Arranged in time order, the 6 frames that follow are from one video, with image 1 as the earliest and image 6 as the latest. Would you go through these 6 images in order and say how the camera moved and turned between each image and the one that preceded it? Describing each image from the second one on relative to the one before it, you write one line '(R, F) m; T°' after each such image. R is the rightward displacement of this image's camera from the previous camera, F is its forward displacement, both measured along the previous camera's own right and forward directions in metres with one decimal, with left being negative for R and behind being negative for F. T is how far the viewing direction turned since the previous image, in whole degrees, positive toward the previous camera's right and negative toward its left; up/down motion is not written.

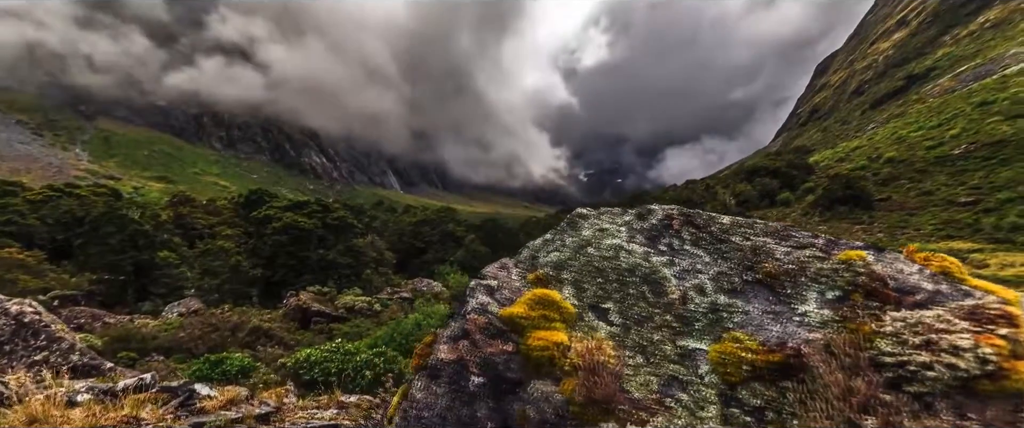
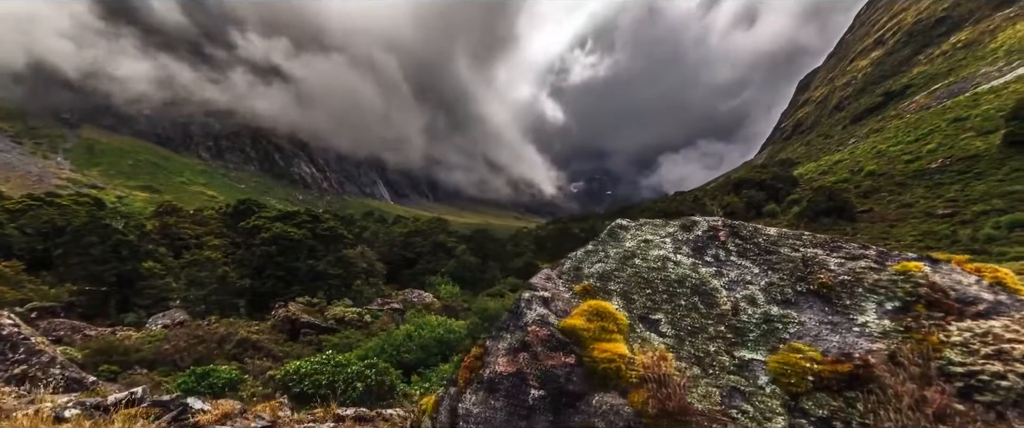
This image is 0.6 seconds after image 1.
(-0.5, -0.4) m; +2°
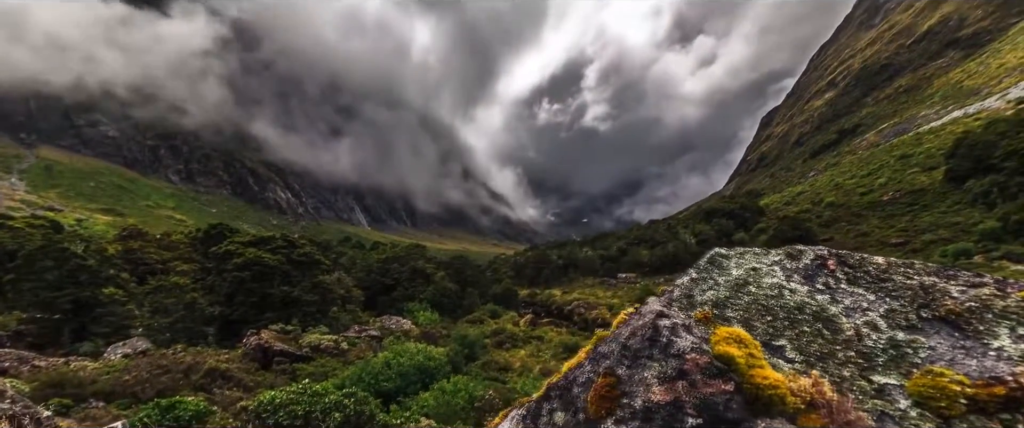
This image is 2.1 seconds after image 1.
(-1.6, -0.8) m; +4°
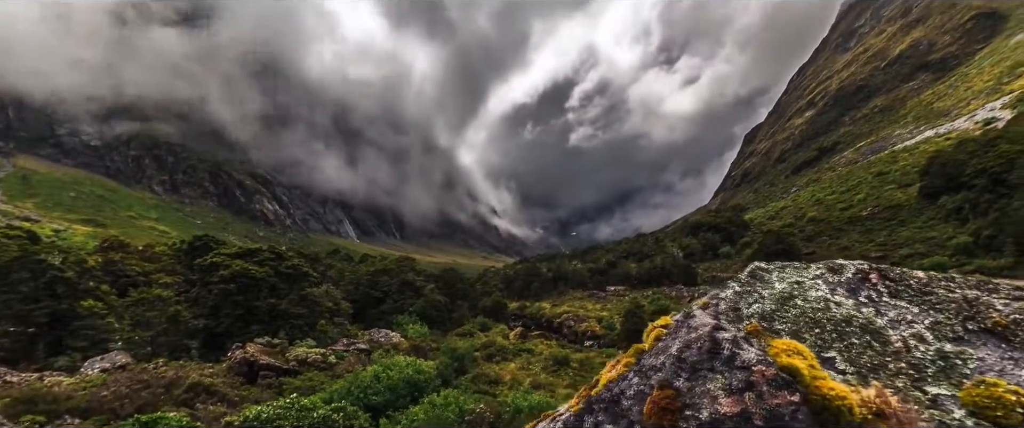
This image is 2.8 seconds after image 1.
(-0.9, -0.4) m; +2°
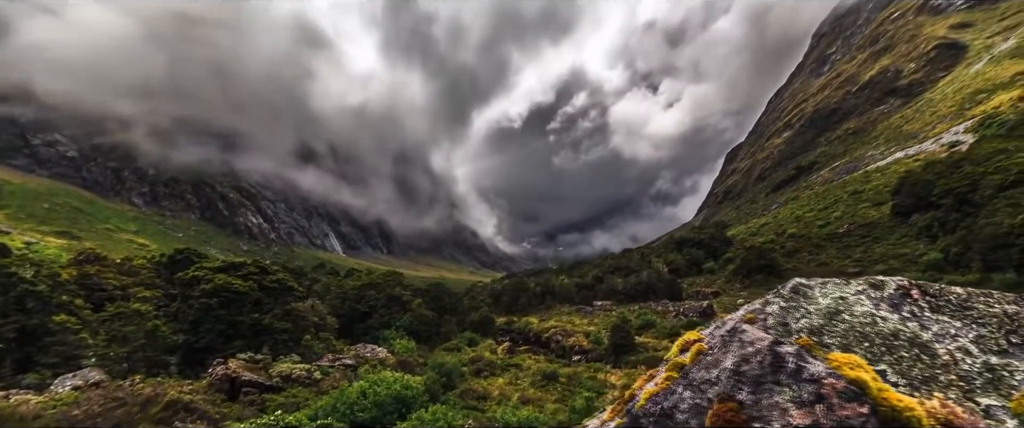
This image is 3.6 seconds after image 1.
(-1.1, -0.5) m; +2°
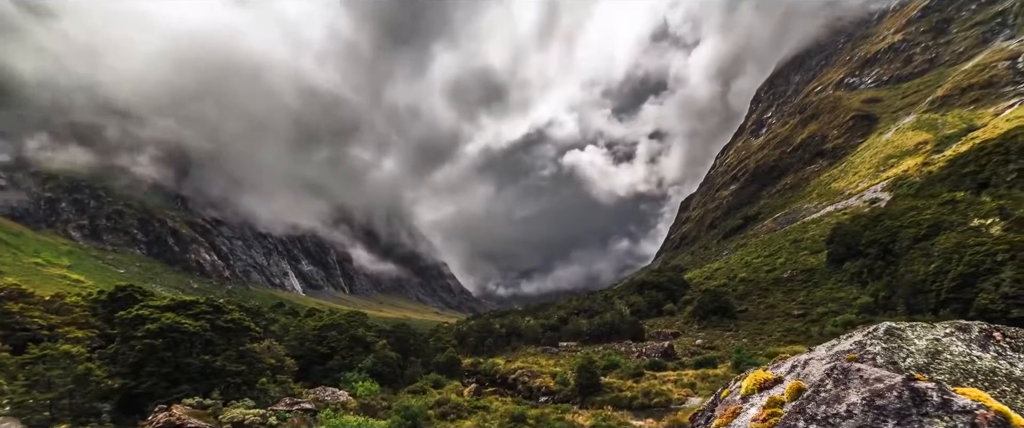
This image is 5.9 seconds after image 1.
(-3.1, -1.0) m; +7°
